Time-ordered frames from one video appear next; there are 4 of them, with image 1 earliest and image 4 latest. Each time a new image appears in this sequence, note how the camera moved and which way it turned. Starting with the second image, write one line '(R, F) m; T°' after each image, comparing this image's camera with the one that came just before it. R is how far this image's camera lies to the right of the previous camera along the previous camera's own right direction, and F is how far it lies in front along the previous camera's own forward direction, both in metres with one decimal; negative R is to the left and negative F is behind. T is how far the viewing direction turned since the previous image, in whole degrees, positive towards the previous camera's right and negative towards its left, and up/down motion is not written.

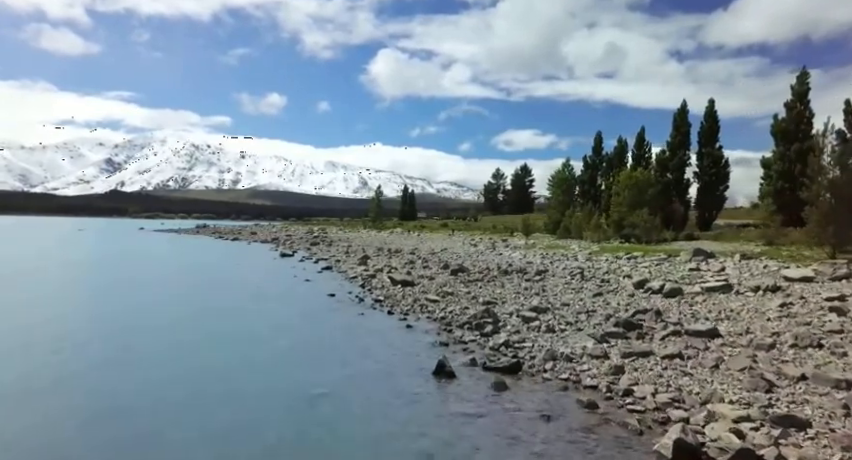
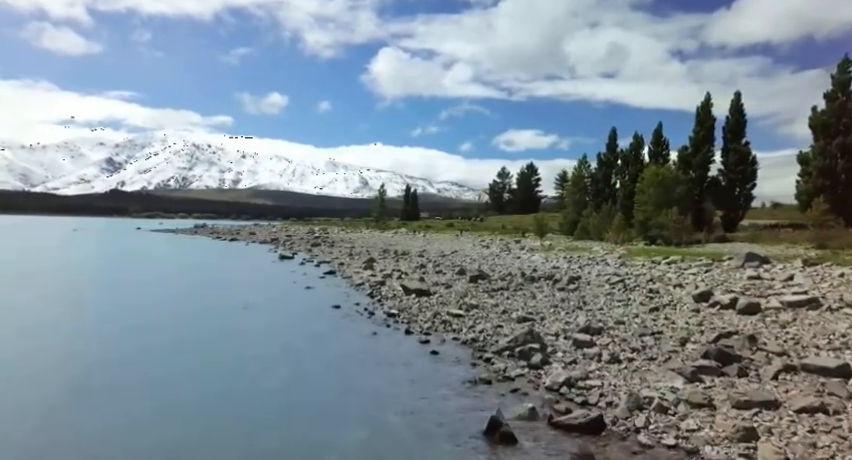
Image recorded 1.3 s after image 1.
(-0.7, +3.7) m; 0°
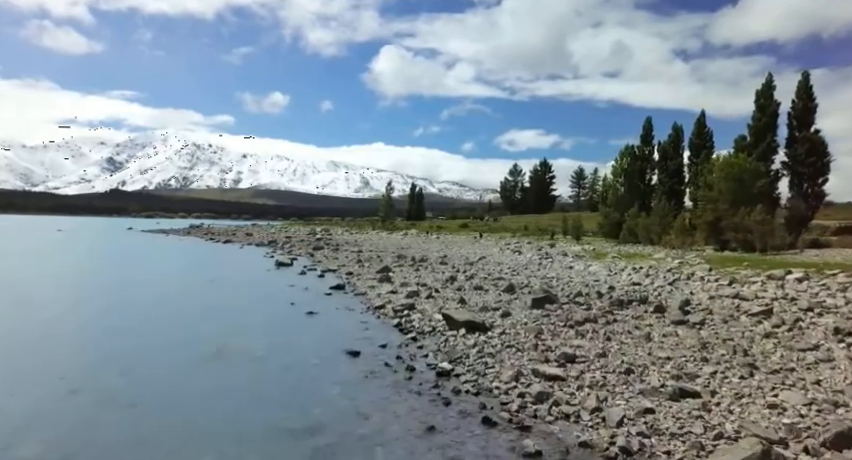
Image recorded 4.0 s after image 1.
(-1.6, +8.1) m; 0°
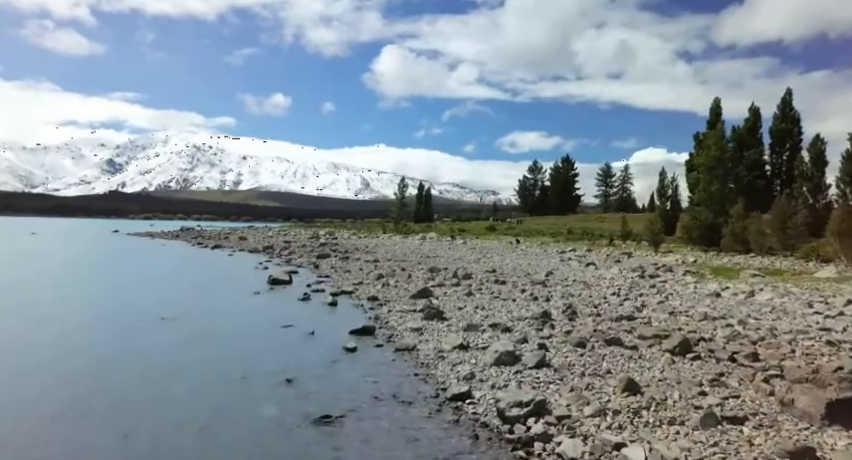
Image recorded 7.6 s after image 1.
(-2.6, +12.2) m; 0°
